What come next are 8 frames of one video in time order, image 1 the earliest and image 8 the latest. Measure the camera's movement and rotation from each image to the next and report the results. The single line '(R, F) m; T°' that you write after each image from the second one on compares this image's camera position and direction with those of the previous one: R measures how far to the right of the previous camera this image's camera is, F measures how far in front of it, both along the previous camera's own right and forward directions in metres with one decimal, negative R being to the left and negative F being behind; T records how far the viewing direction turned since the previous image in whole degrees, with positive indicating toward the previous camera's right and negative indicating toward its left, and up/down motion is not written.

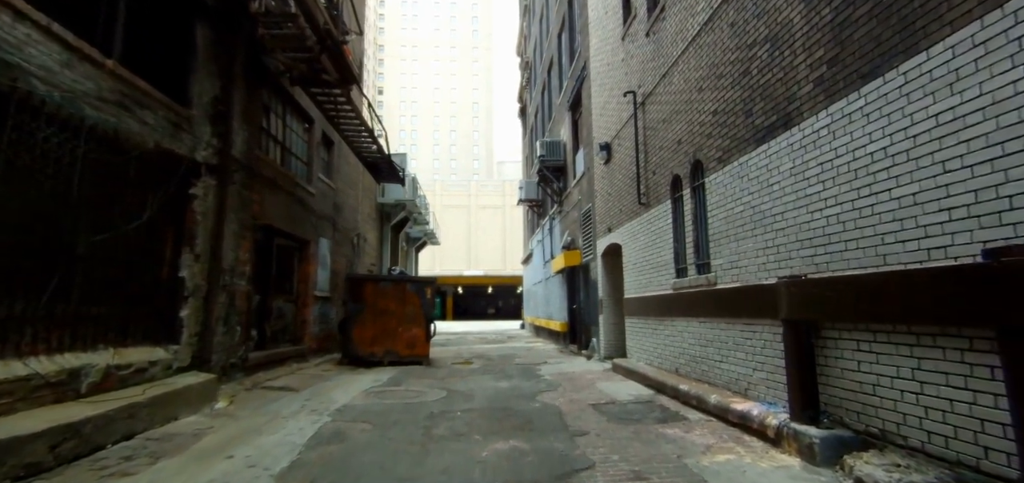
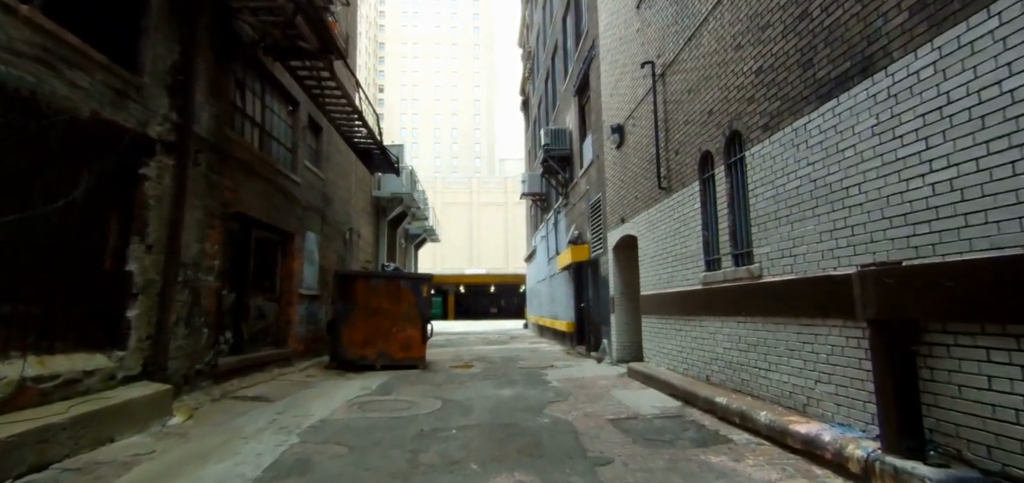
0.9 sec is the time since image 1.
(0.0, +1.0) m; 0°
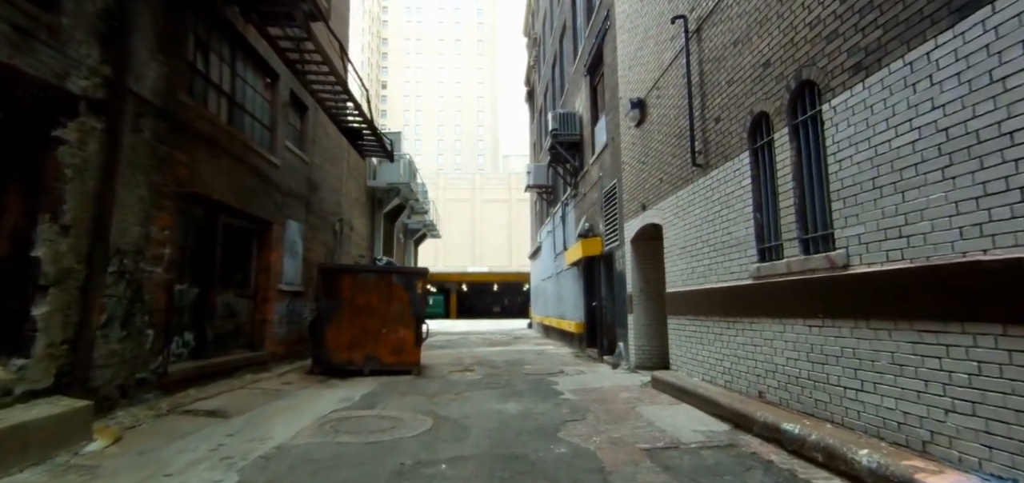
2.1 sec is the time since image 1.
(0.0, +1.2) m; 0°
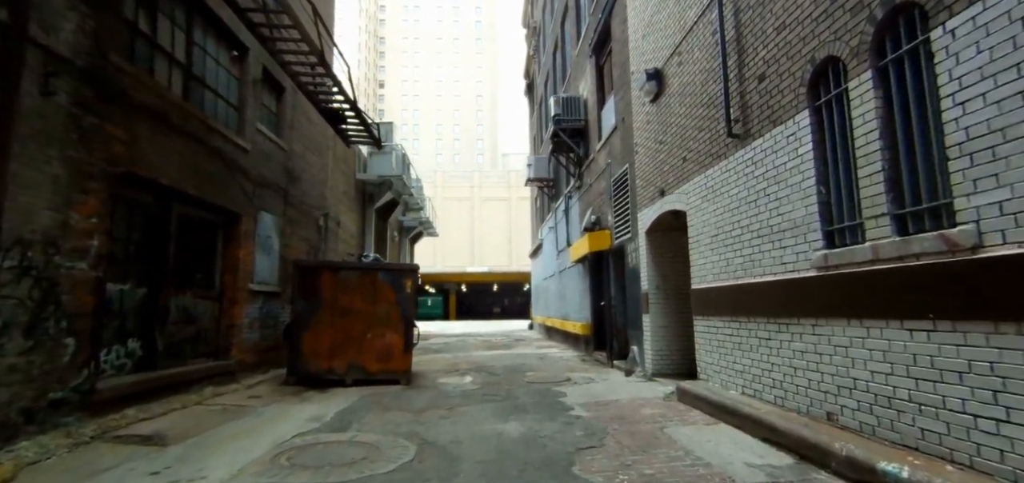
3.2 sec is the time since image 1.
(0.0, +1.1) m; 0°
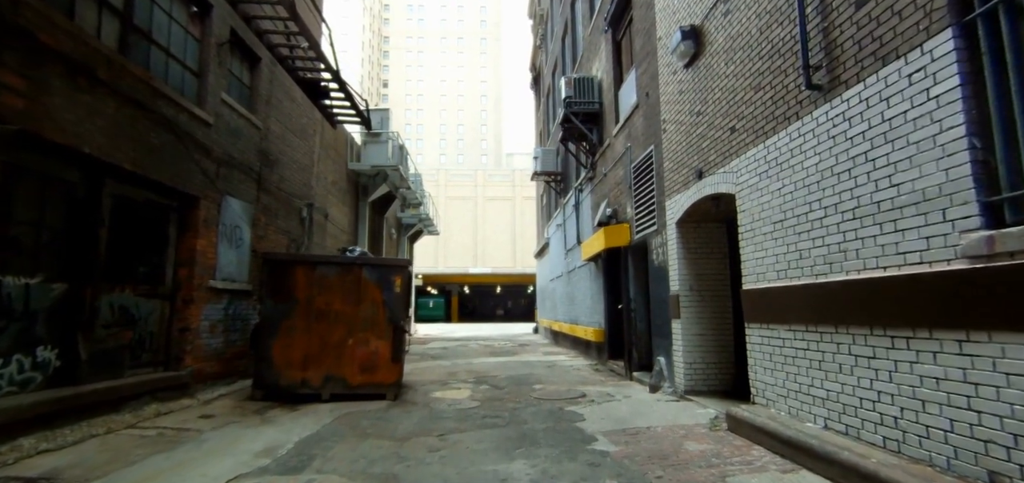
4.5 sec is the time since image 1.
(0.0, +1.3) m; 0°
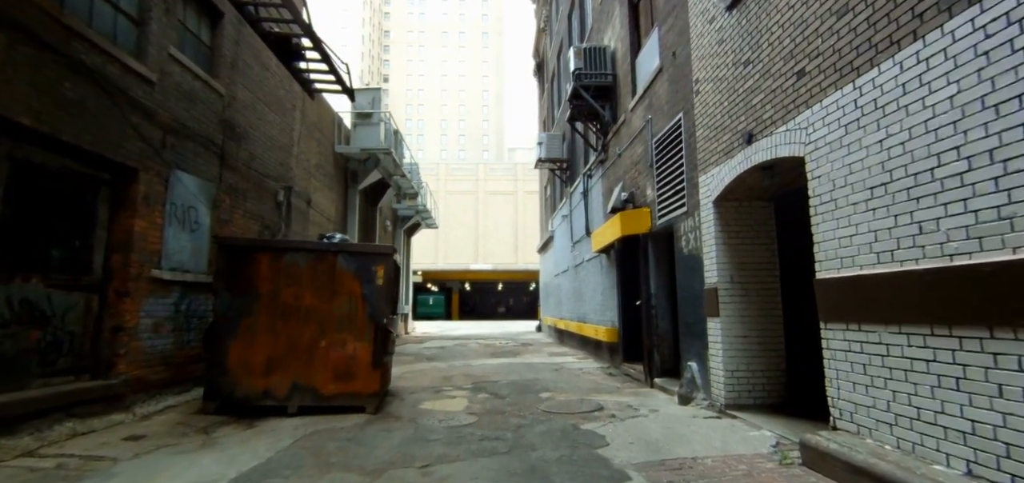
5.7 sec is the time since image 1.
(0.0, +1.3) m; 0°
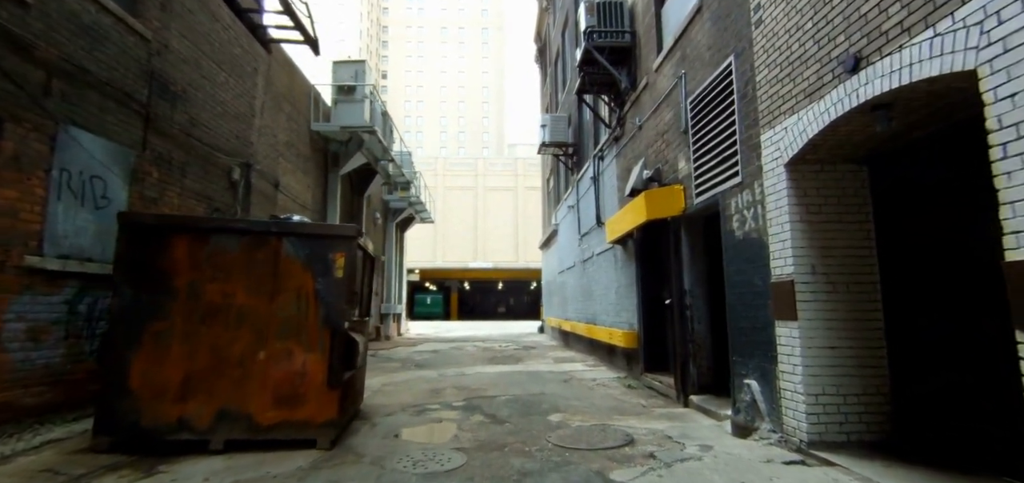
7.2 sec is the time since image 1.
(0.0, +1.6) m; 0°
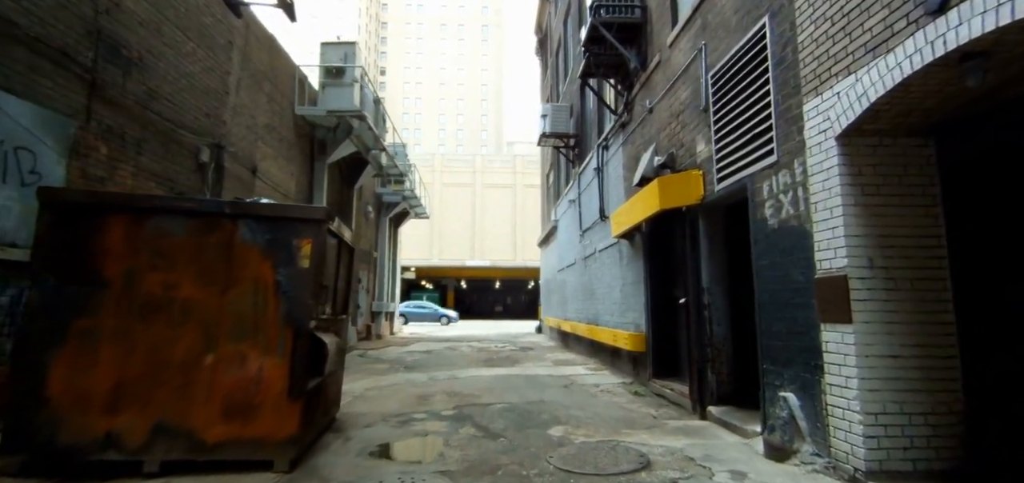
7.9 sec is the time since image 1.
(0.0, +0.8) m; 0°
